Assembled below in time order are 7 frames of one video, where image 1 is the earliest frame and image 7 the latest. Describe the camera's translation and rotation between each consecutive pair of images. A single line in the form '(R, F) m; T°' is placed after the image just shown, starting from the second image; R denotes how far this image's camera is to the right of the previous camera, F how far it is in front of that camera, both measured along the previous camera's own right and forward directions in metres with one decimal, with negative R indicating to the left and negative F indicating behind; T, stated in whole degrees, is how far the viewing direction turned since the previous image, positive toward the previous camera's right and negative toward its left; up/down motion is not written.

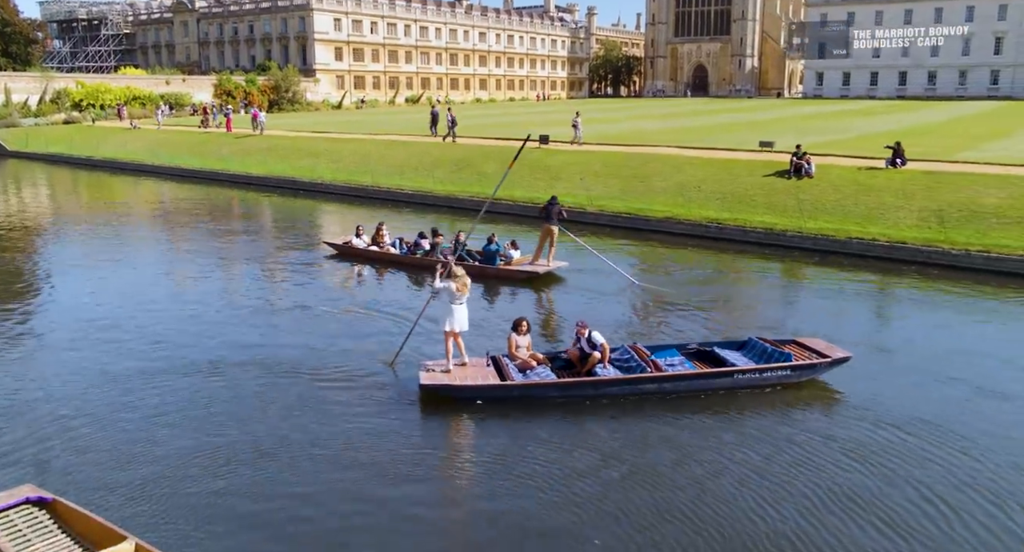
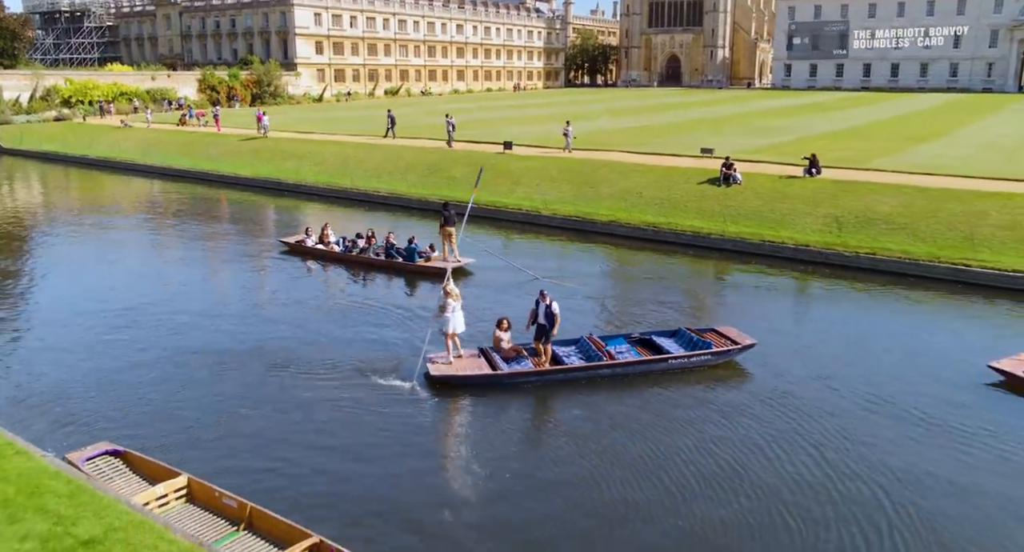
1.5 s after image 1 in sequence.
(+0.7, -3.3) m; +1°
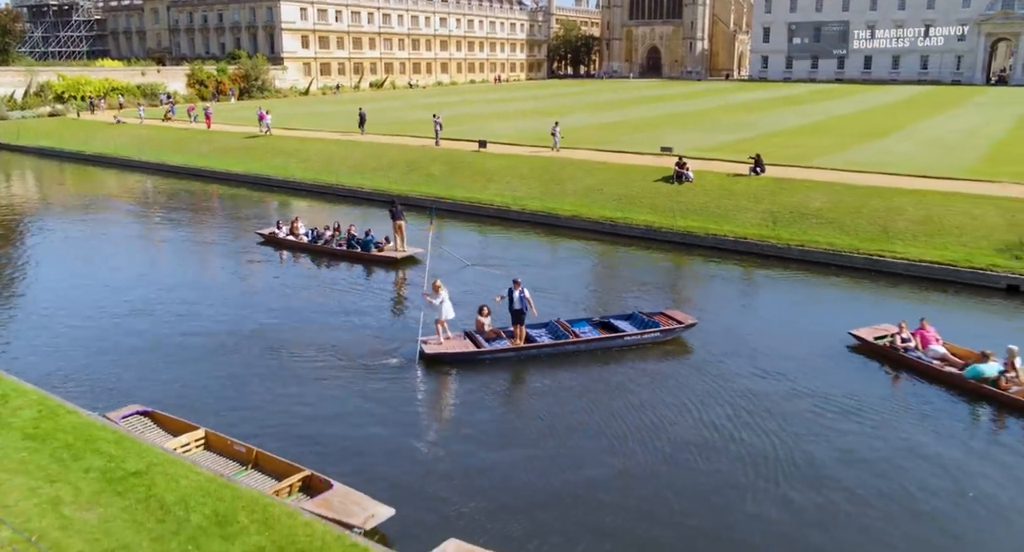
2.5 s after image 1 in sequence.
(+0.6, -2.7) m; +1°
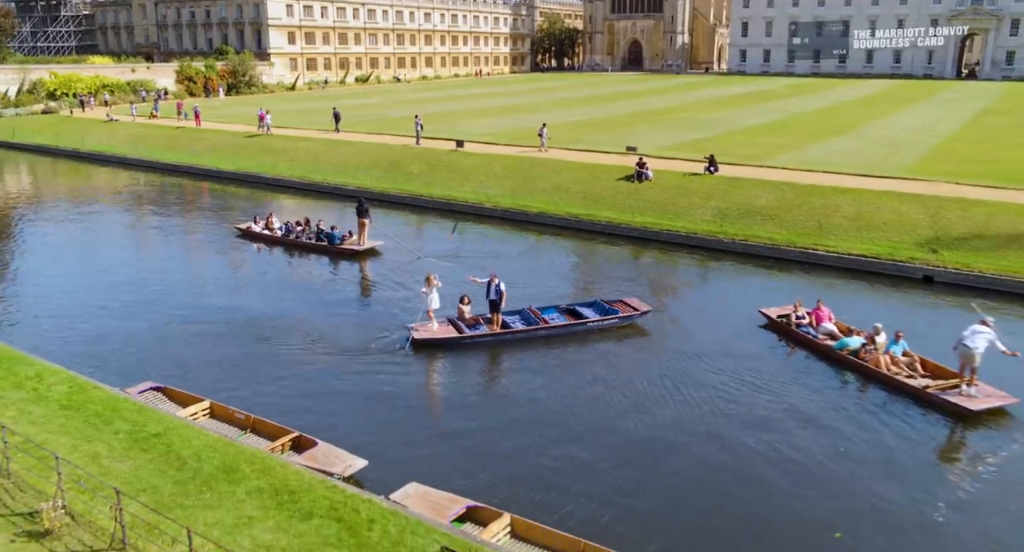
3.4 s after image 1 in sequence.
(+0.6, -2.5) m; +1°
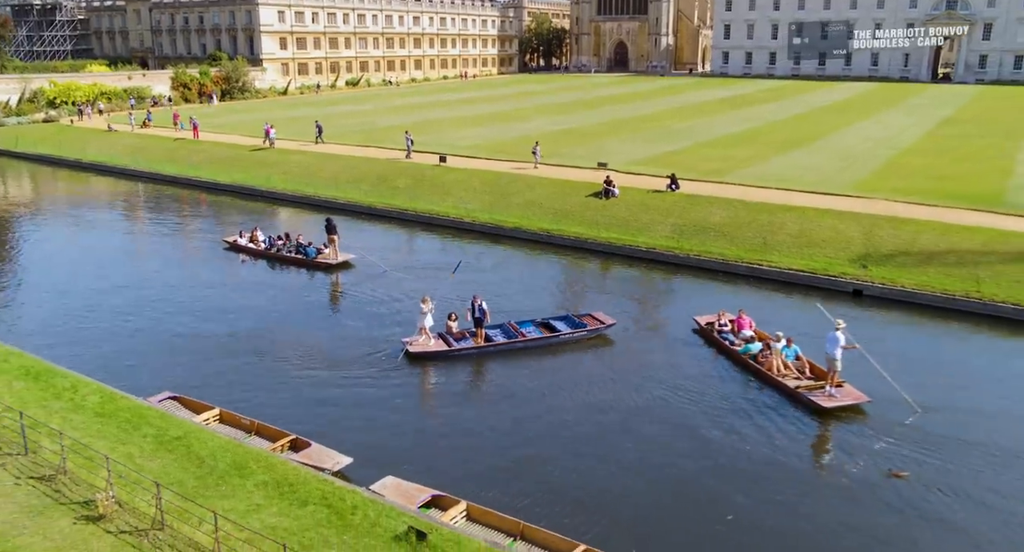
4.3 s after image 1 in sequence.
(+0.7, -2.8) m; +1°
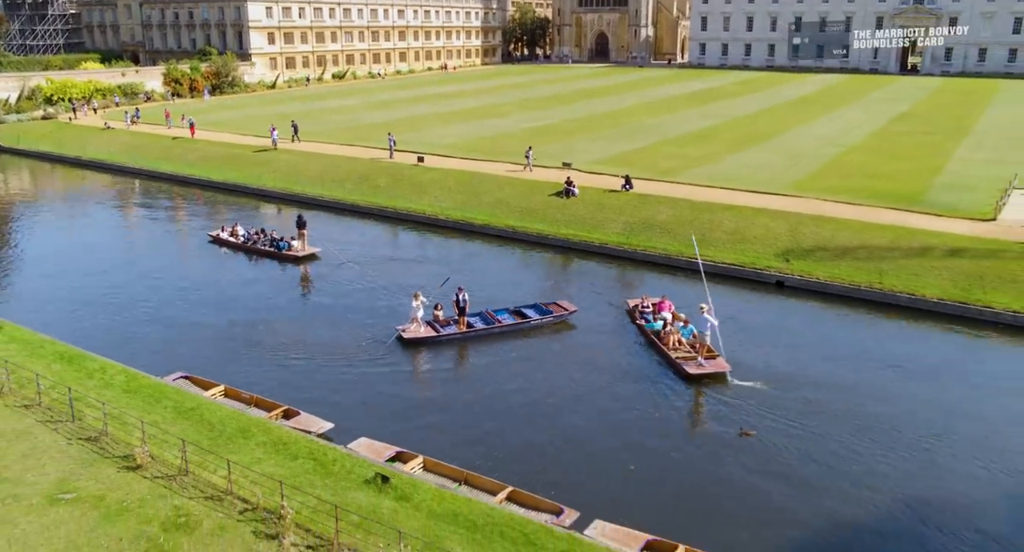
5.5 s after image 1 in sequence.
(+1.0, -3.8) m; +1°
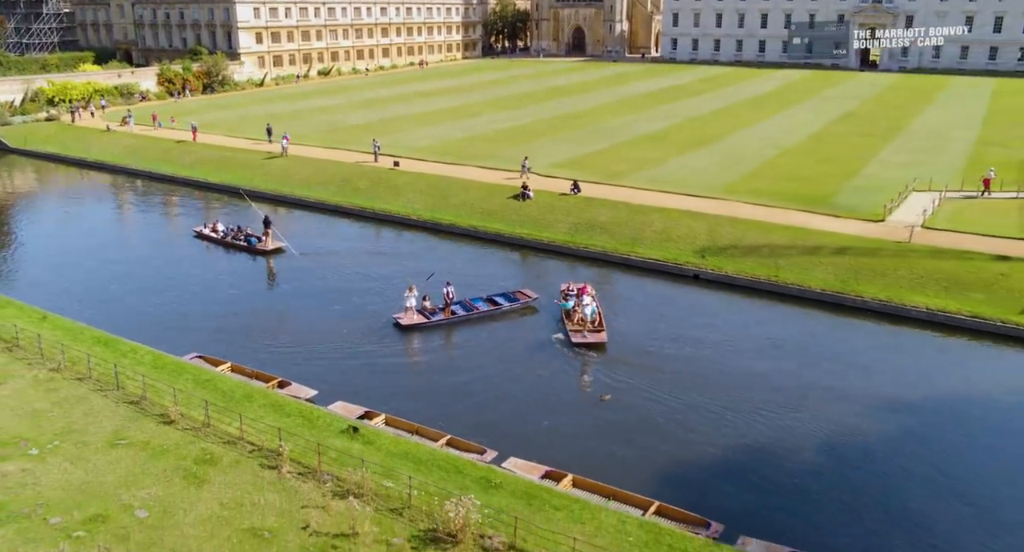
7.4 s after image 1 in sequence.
(+1.4, -5.7) m; +1°
